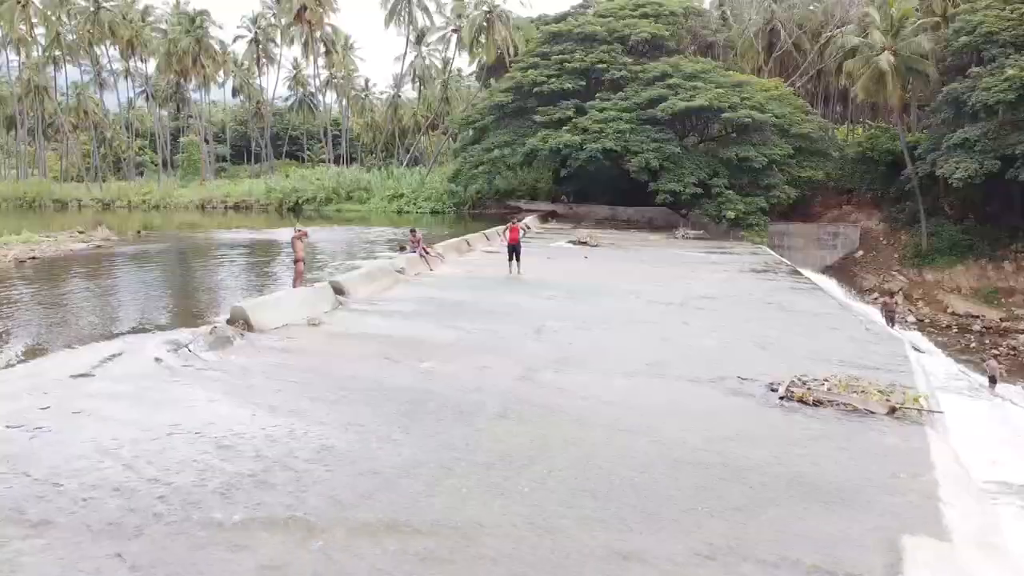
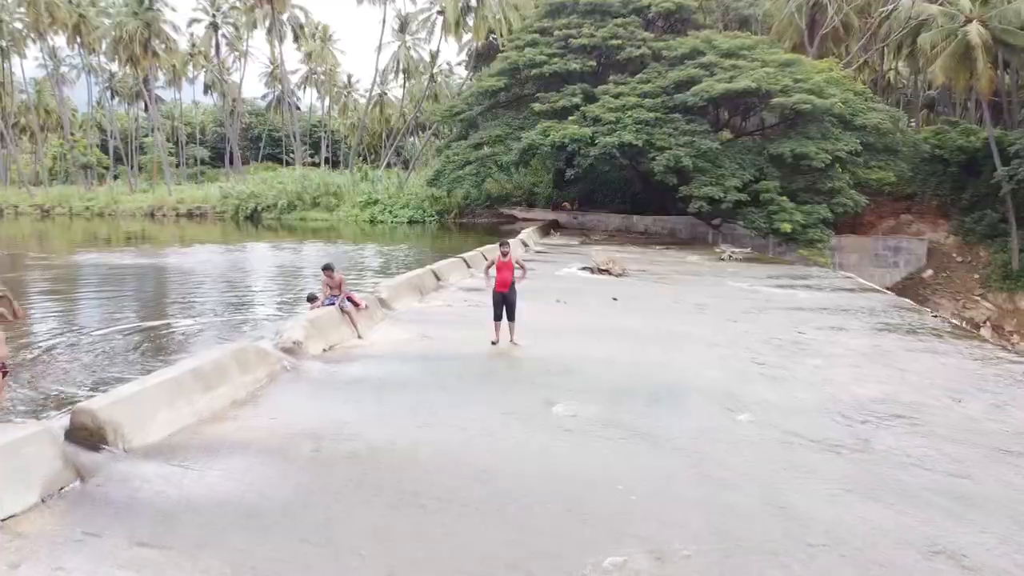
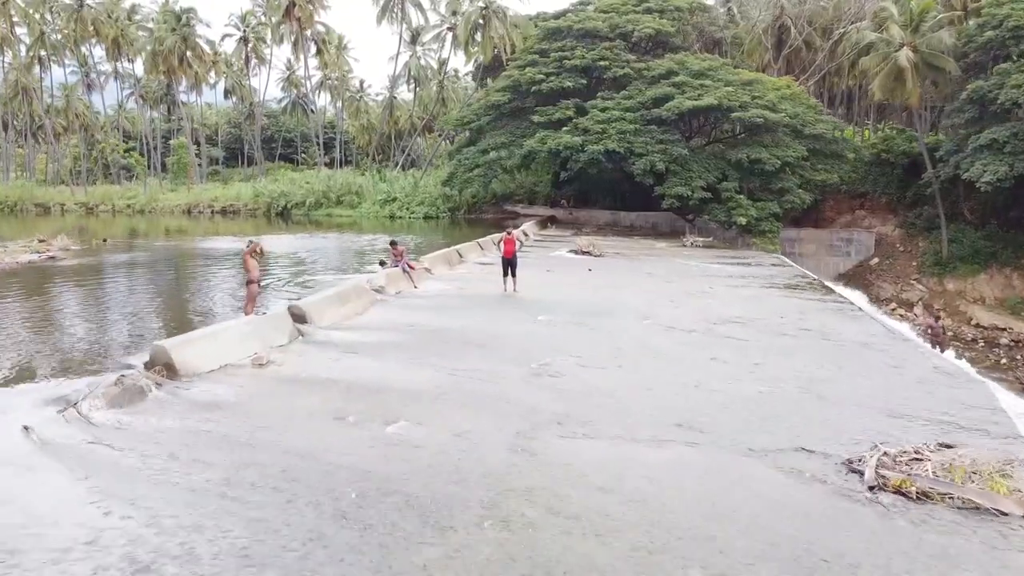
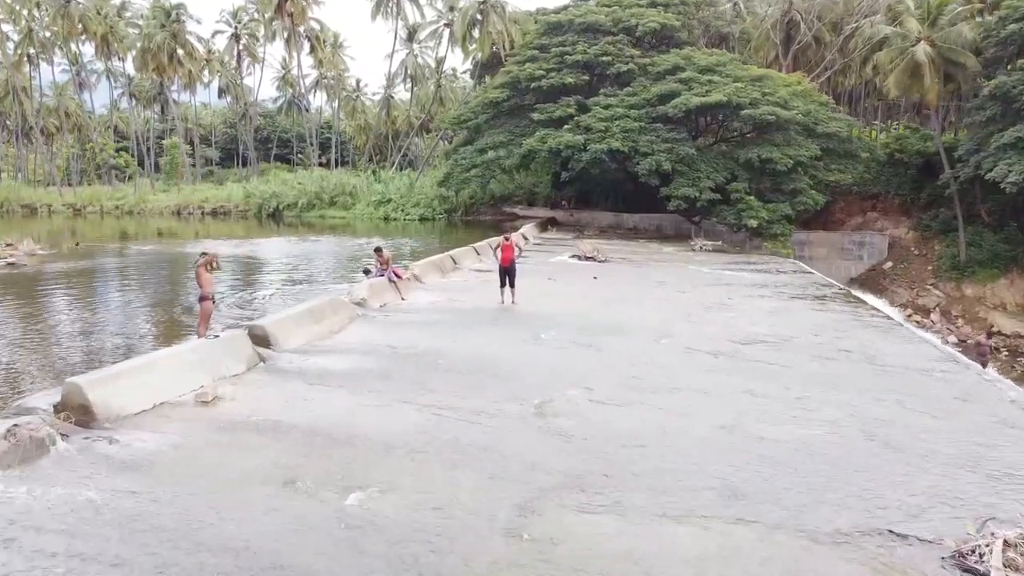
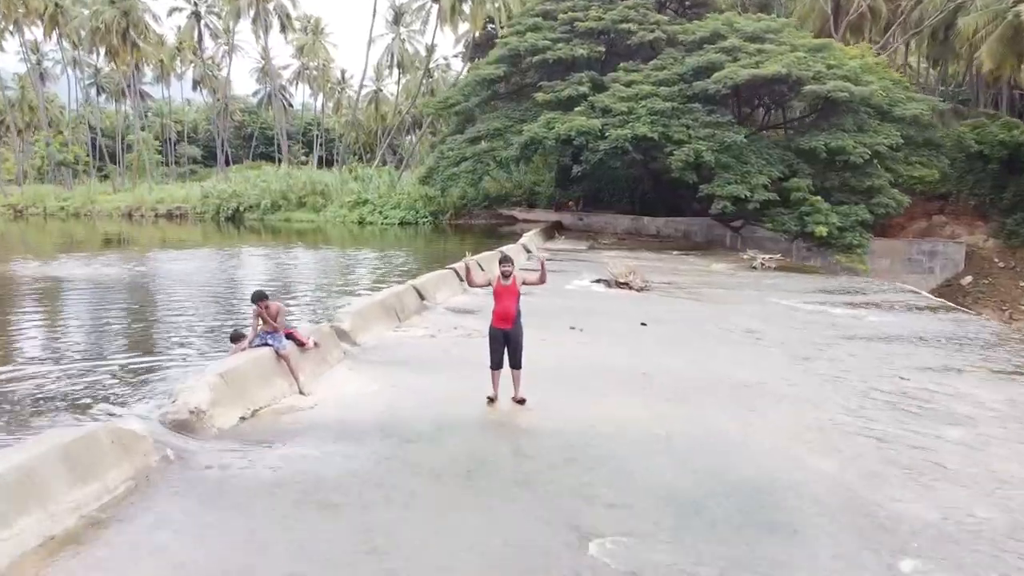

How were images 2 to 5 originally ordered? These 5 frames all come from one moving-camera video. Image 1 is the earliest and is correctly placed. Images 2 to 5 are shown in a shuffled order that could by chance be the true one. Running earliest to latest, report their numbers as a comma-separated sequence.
3, 4, 2, 5
